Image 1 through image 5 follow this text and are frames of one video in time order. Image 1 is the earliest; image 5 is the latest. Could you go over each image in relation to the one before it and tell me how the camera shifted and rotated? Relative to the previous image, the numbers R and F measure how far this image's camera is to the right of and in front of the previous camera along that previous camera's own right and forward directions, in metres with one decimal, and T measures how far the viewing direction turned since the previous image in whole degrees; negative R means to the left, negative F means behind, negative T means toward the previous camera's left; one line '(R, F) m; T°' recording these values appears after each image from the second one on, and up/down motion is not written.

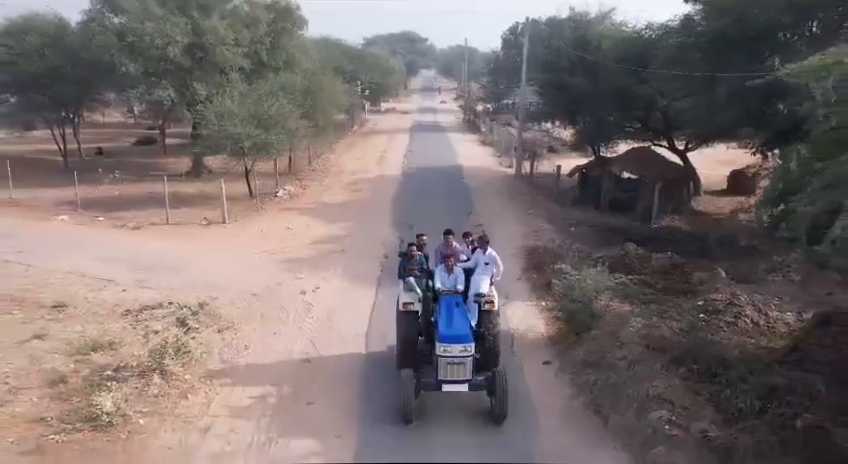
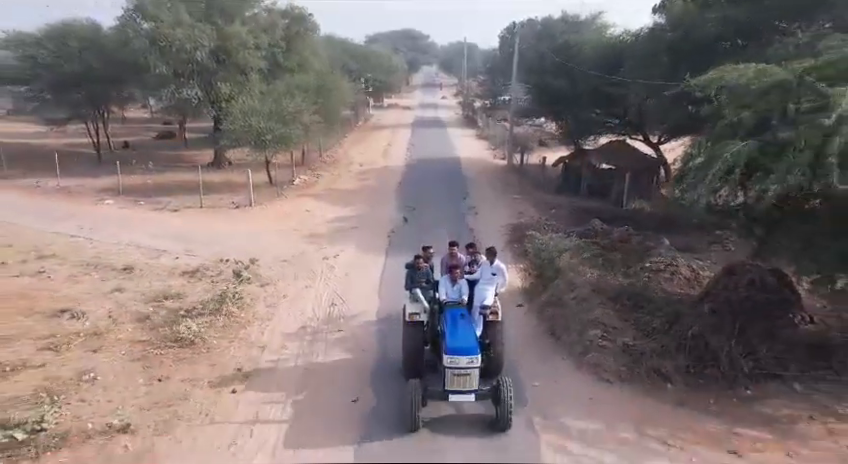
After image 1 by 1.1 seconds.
(0.0, -2.7) m; 0°
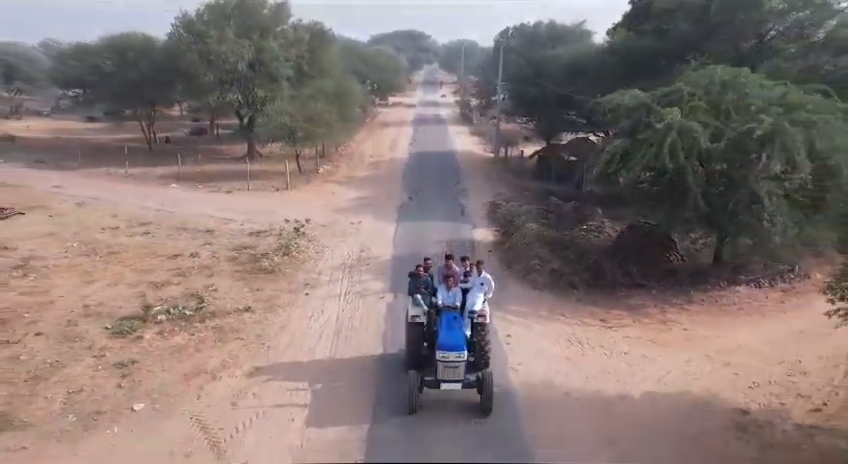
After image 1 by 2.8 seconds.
(0.0, -5.5) m; 0°
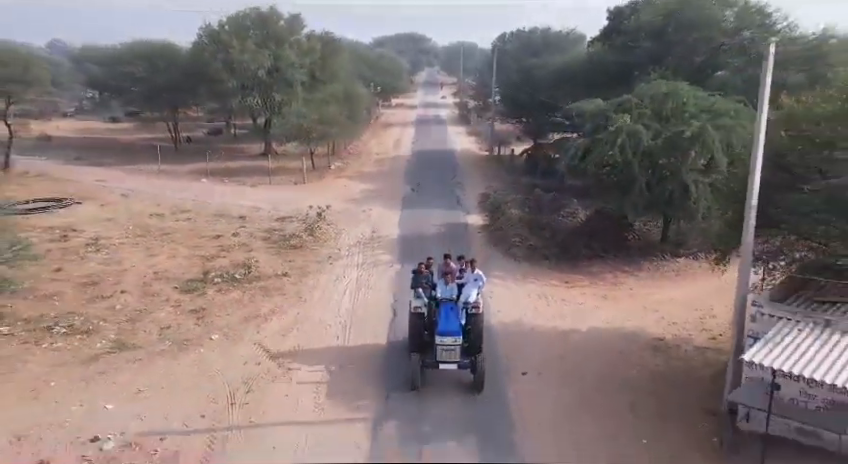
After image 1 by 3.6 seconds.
(0.0, -3.4) m; 0°
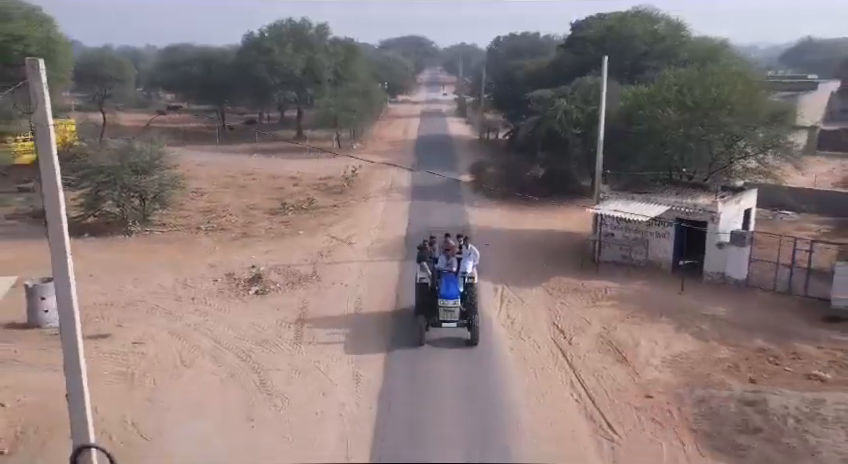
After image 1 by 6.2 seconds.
(-0.1, -8.4) m; 0°
